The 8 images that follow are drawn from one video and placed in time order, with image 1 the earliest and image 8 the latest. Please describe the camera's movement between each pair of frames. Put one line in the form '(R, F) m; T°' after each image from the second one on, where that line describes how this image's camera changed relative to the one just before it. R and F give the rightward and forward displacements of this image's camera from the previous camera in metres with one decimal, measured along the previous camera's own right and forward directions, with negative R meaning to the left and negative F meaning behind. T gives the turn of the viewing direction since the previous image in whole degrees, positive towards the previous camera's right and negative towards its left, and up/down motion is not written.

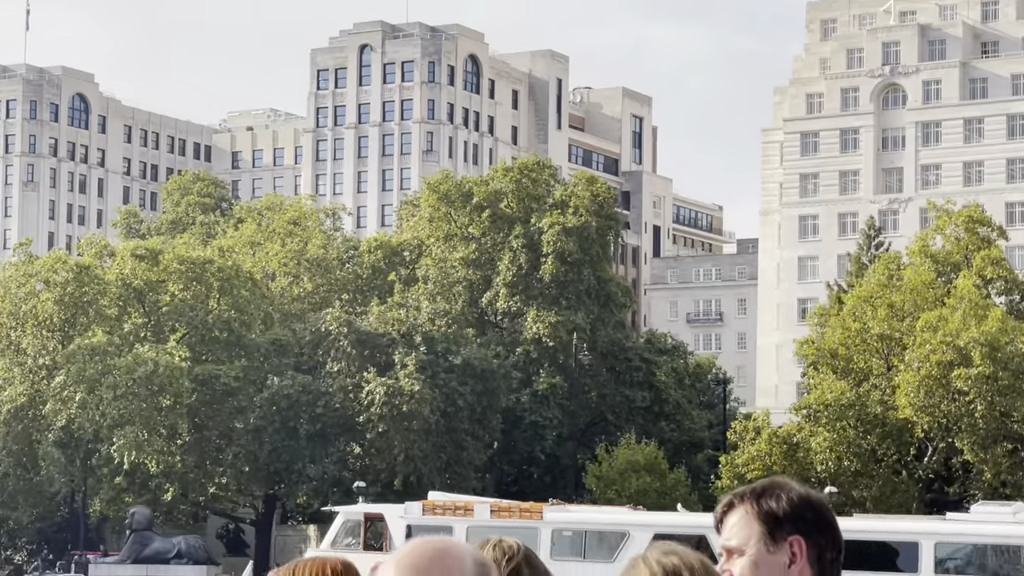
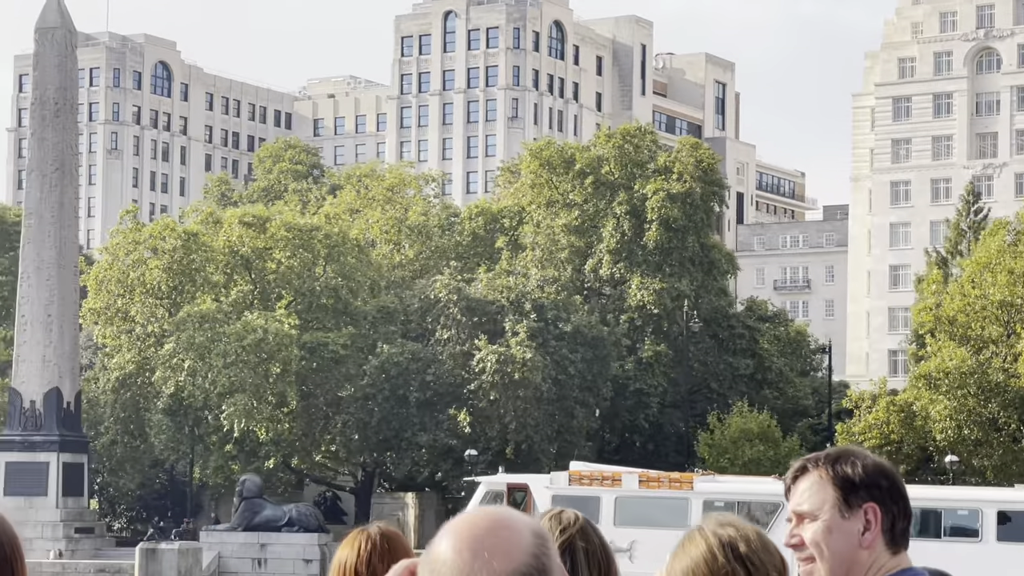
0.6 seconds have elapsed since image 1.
(-1.3, +0.3) m; -2°
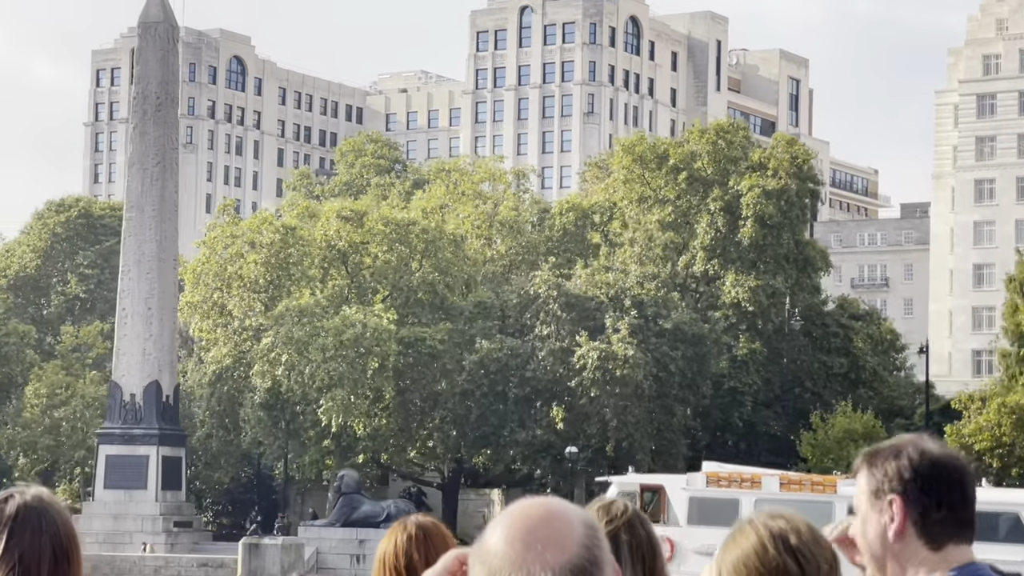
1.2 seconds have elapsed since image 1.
(-1.3, +0.3) m; -2°
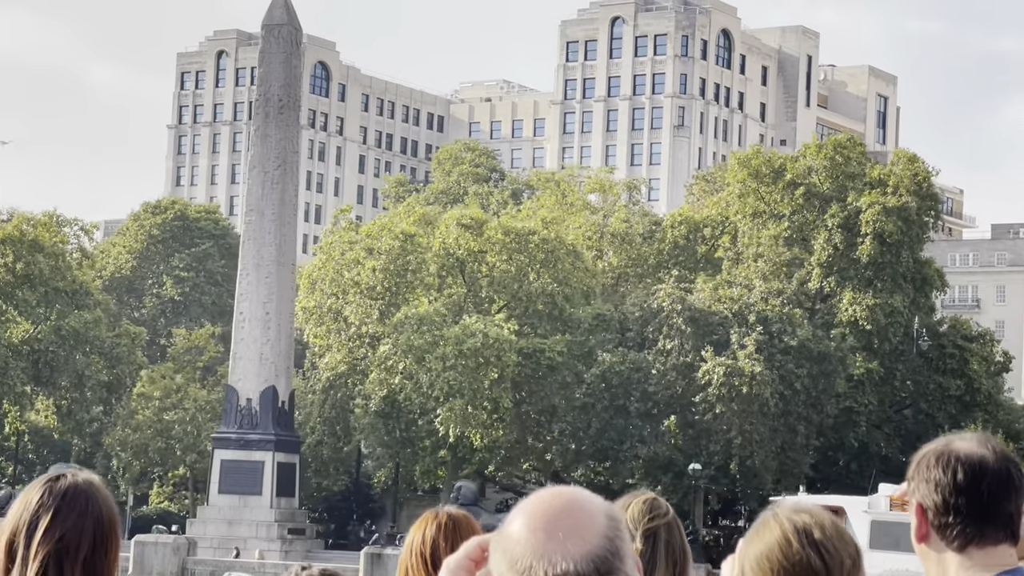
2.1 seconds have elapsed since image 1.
(-1.9, +0.6) m; -1°
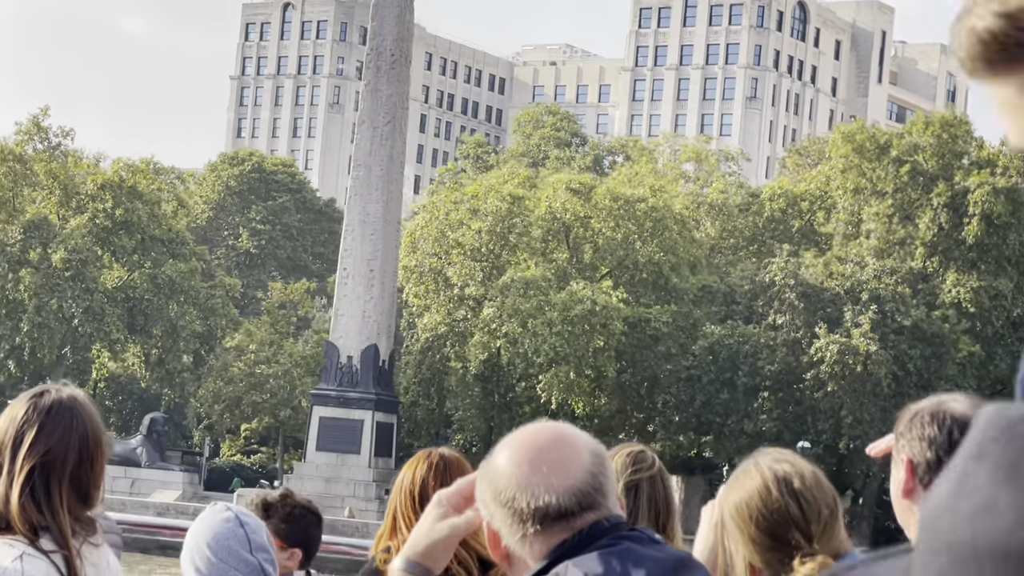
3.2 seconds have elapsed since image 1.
(-2.3, +0.6) m; -1°
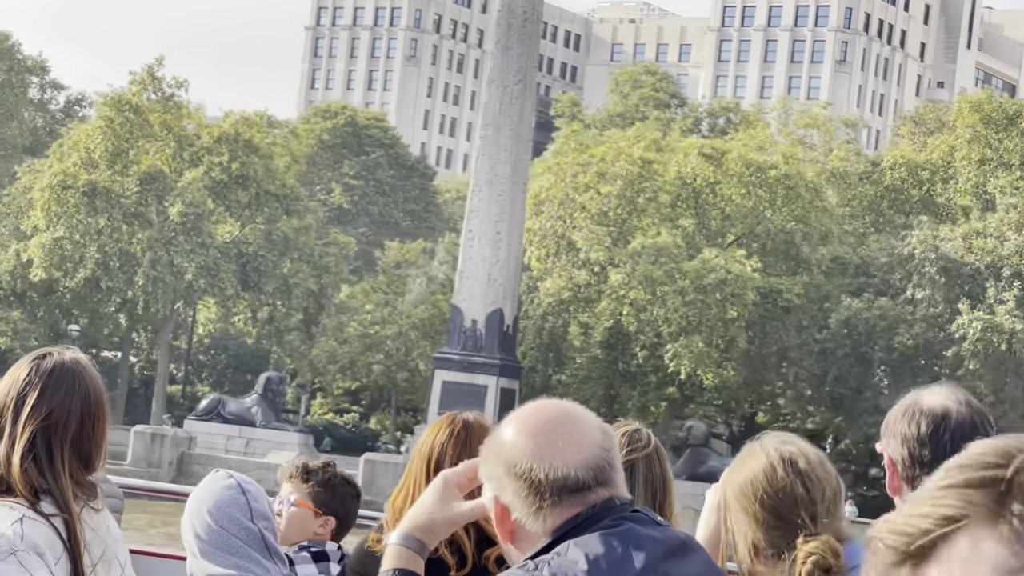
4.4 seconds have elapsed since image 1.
(-2.5, +1.1) m; -1°
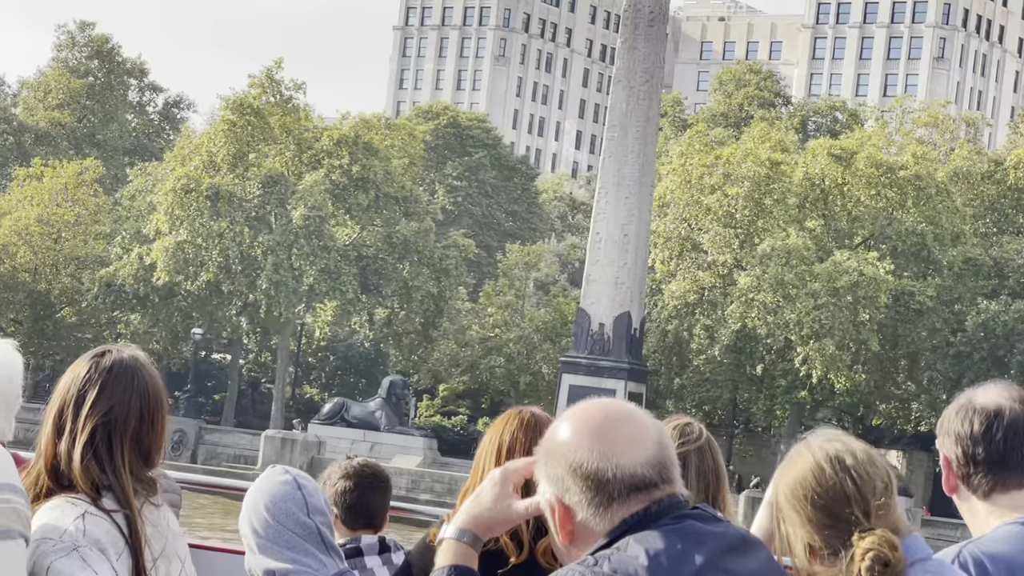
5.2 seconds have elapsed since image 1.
(-1.7, +0.4) m; -2°
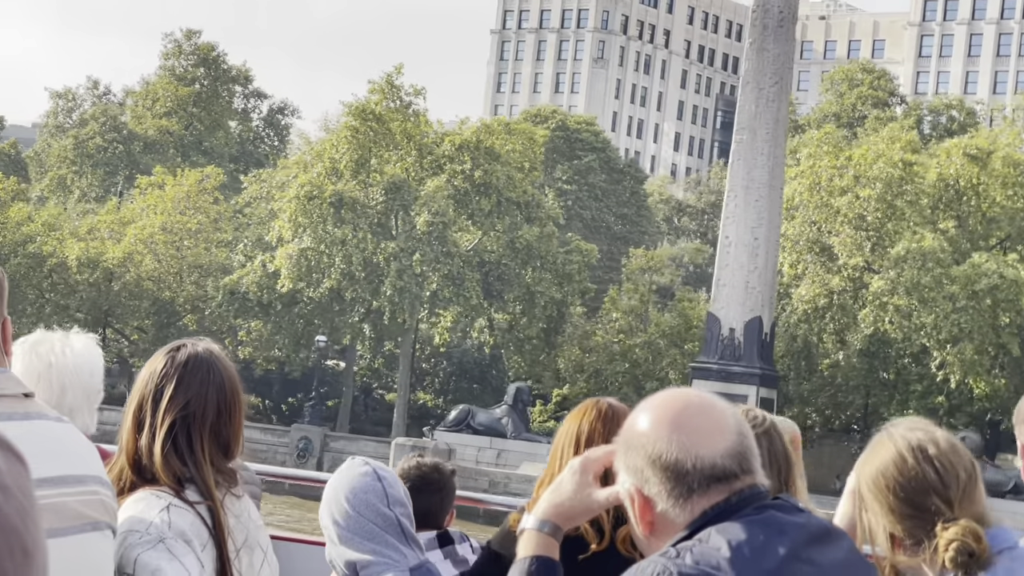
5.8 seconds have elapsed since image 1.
(-1.2, +0.4) m; -3°
